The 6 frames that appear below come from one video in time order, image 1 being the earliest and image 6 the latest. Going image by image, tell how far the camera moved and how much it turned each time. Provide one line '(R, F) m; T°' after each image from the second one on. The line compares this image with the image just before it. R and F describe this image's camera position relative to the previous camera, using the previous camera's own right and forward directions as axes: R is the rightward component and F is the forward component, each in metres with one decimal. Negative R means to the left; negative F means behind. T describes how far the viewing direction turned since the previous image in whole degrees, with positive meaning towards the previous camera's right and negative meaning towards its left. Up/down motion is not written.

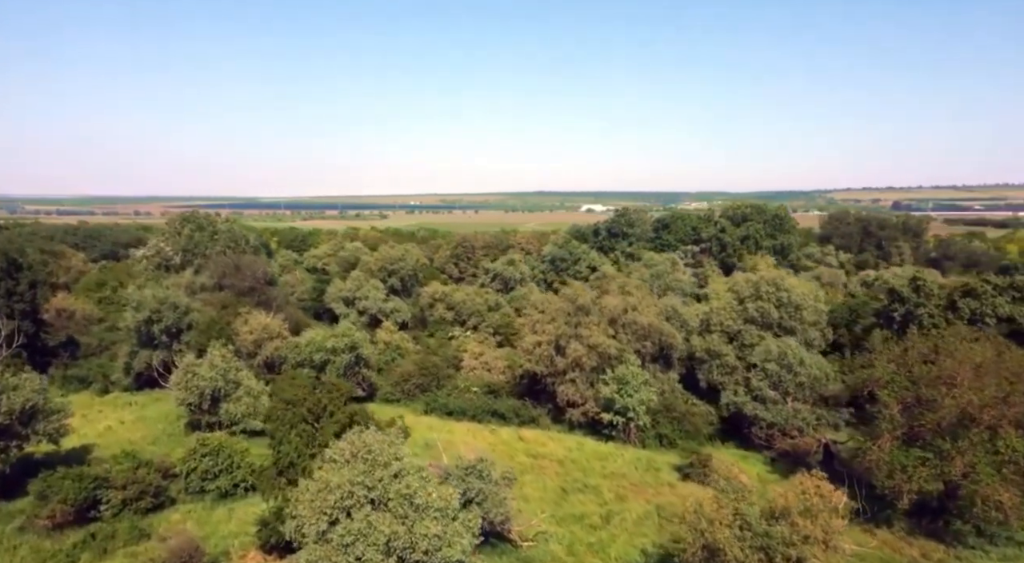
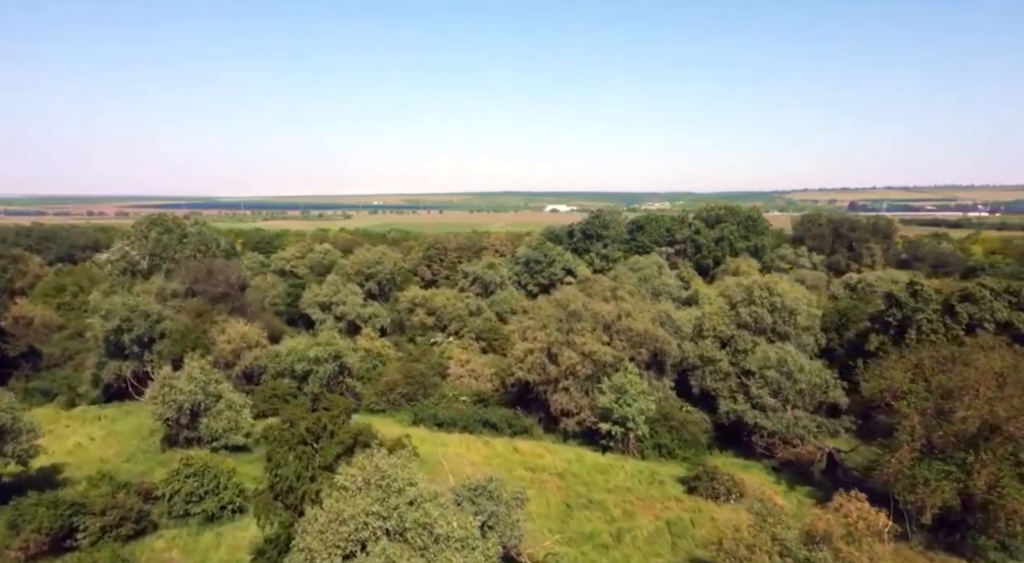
(-1.0, +0.8) m; +3°
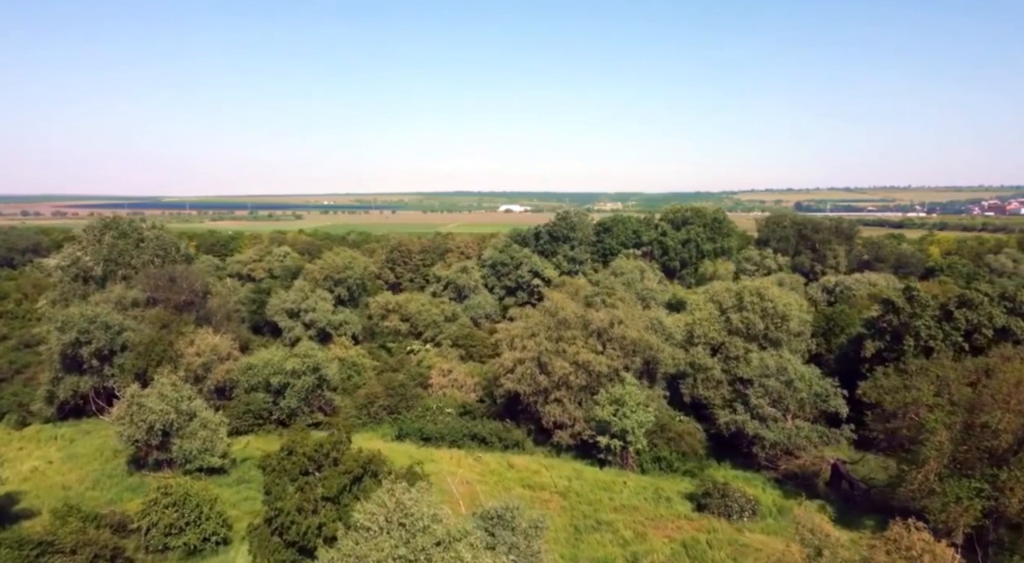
(-1.2, +1.1) m; +3°
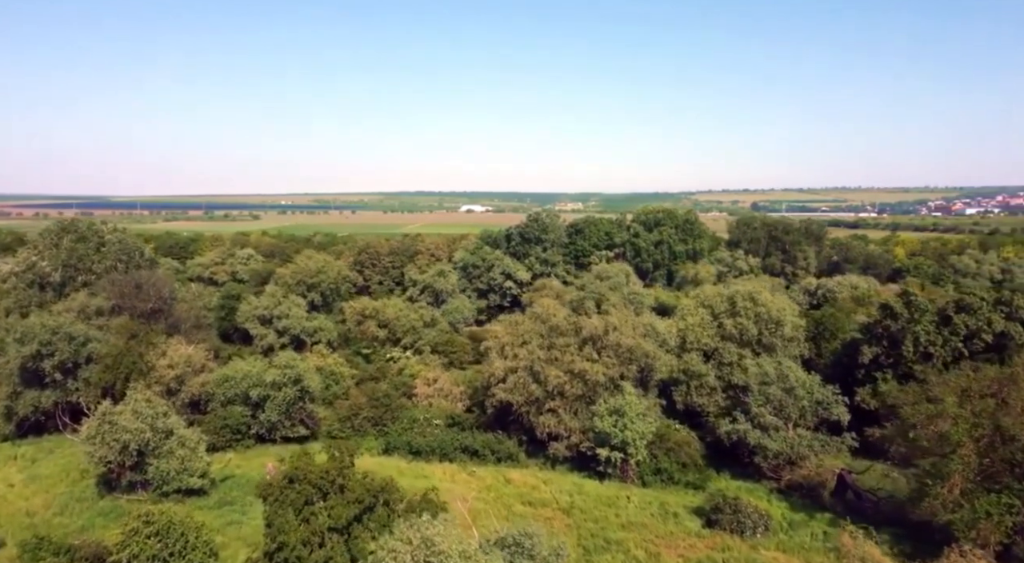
(-1.1, +0.9) m; +3°
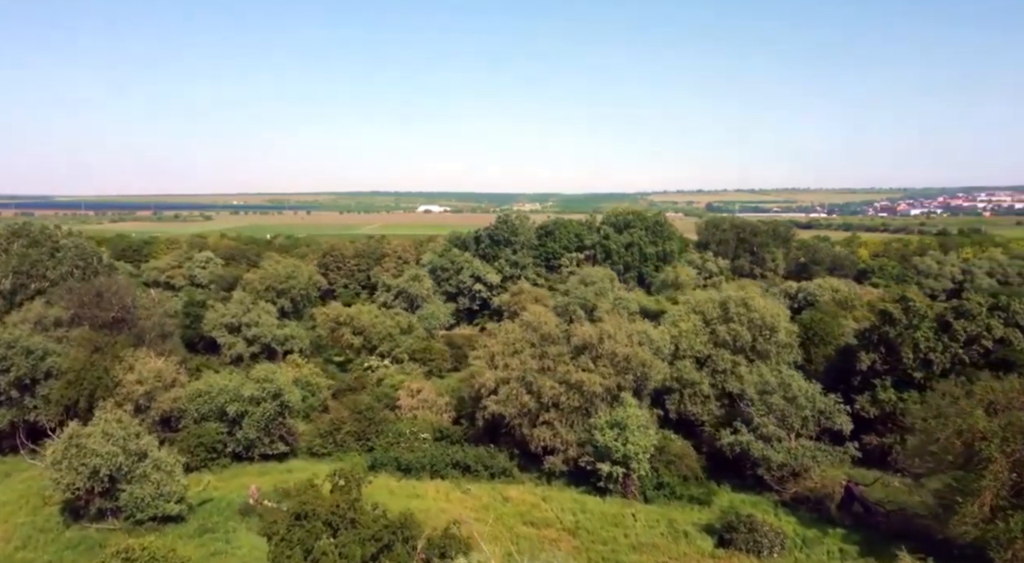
(-1.2, +1.0) m; +3°
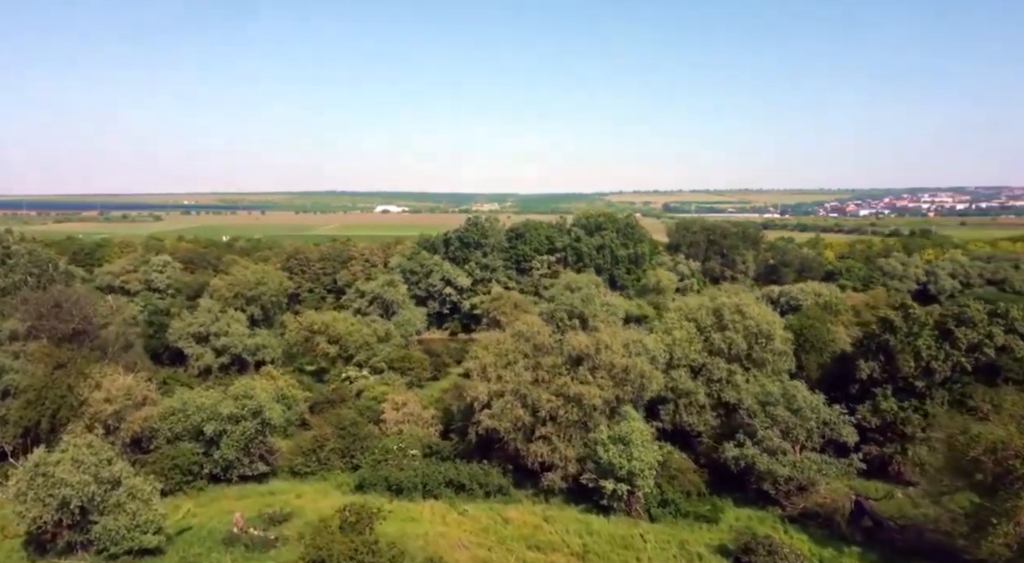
(-1.2, +1.0) m; +3°
